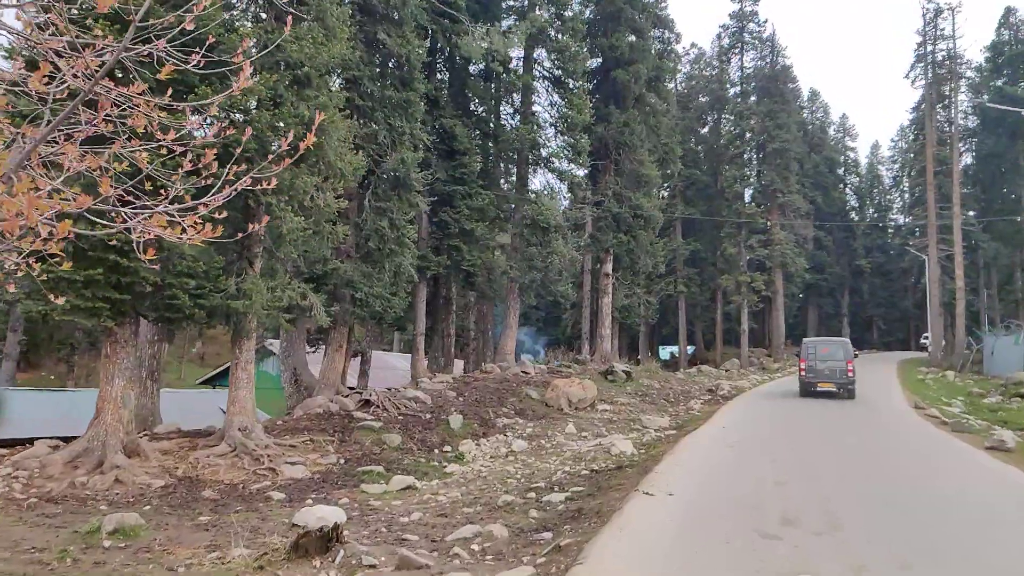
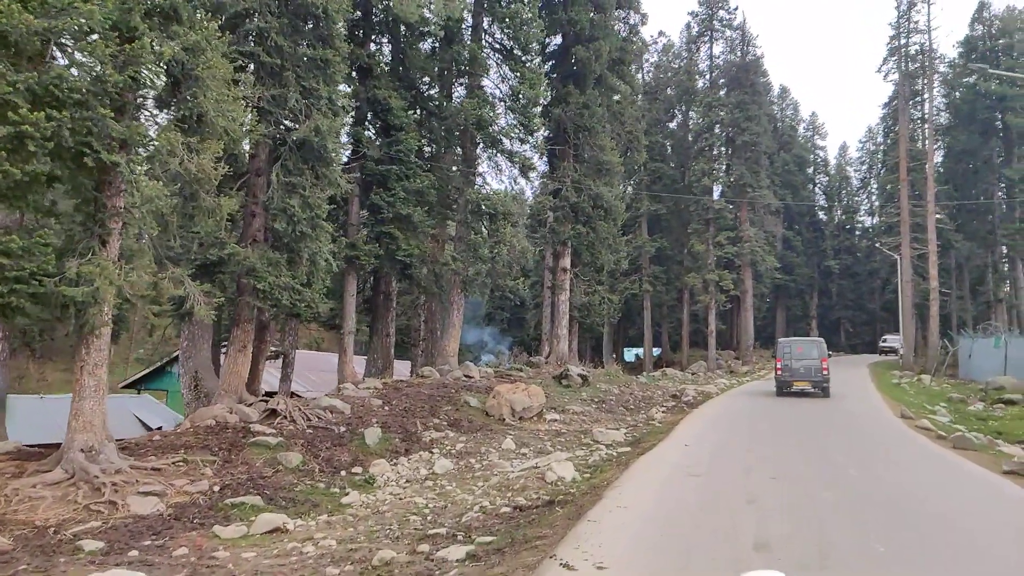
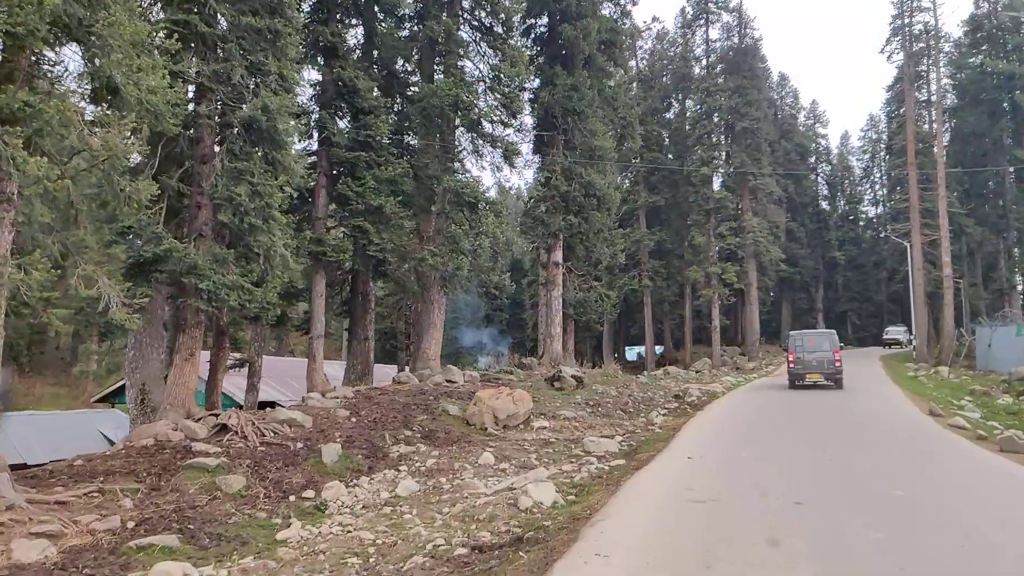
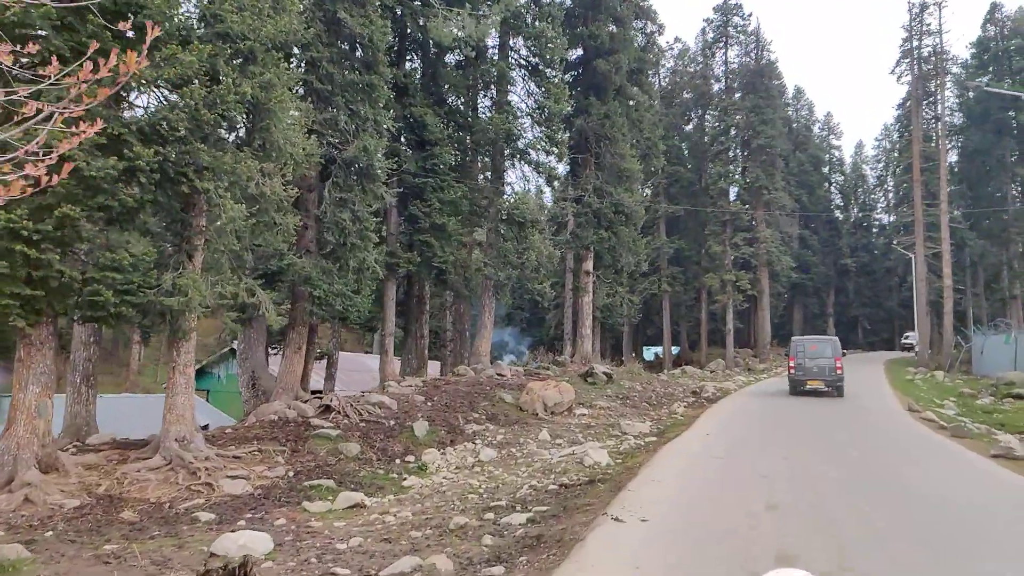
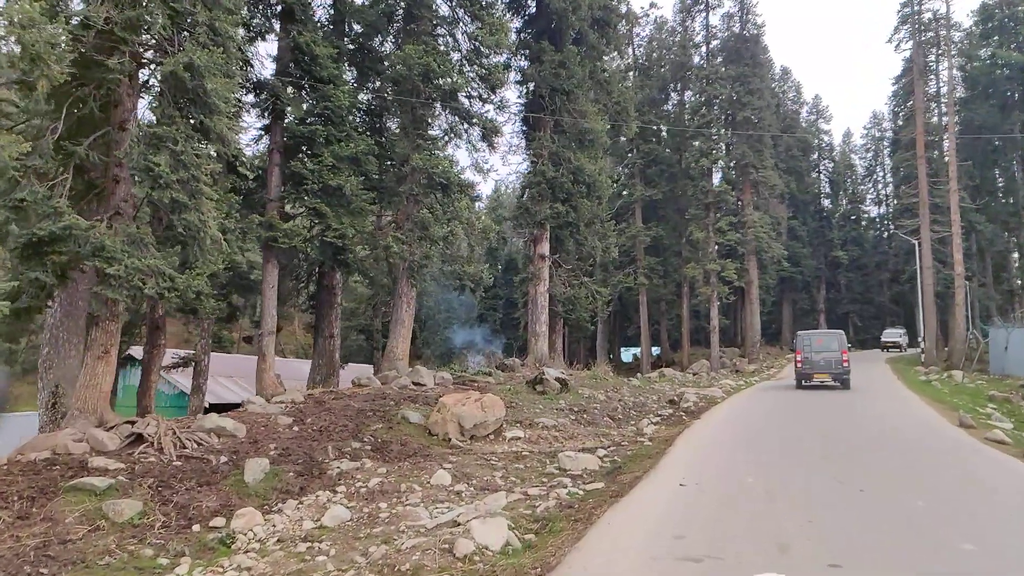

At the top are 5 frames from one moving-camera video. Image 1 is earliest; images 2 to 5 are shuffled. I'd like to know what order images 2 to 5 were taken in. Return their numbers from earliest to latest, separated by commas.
4, 2, 3, 5
